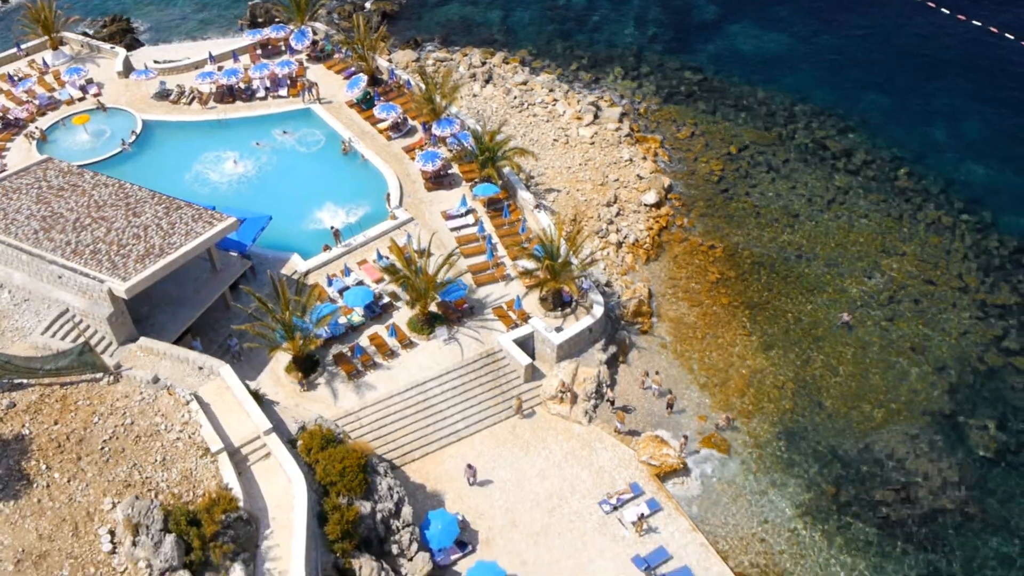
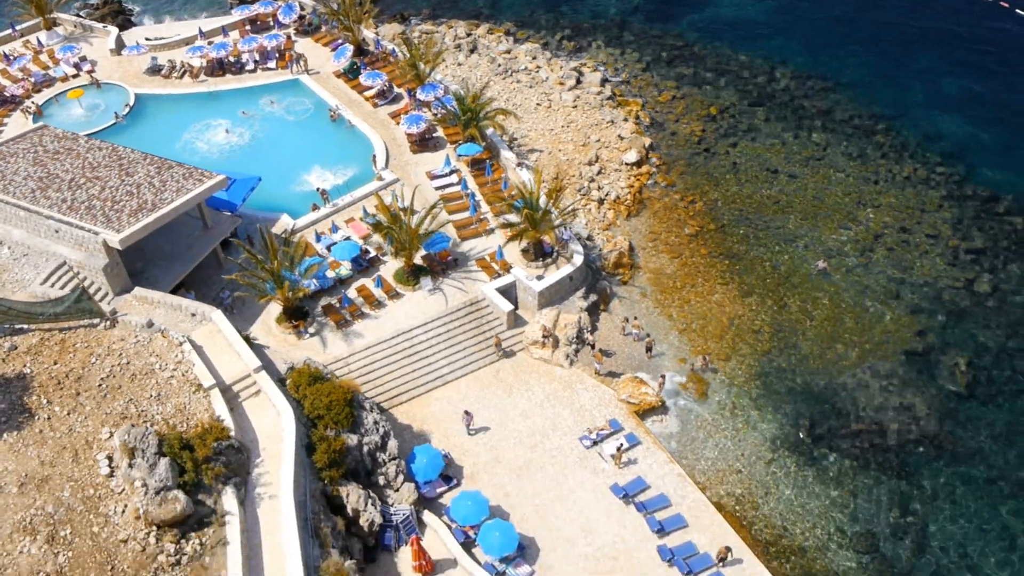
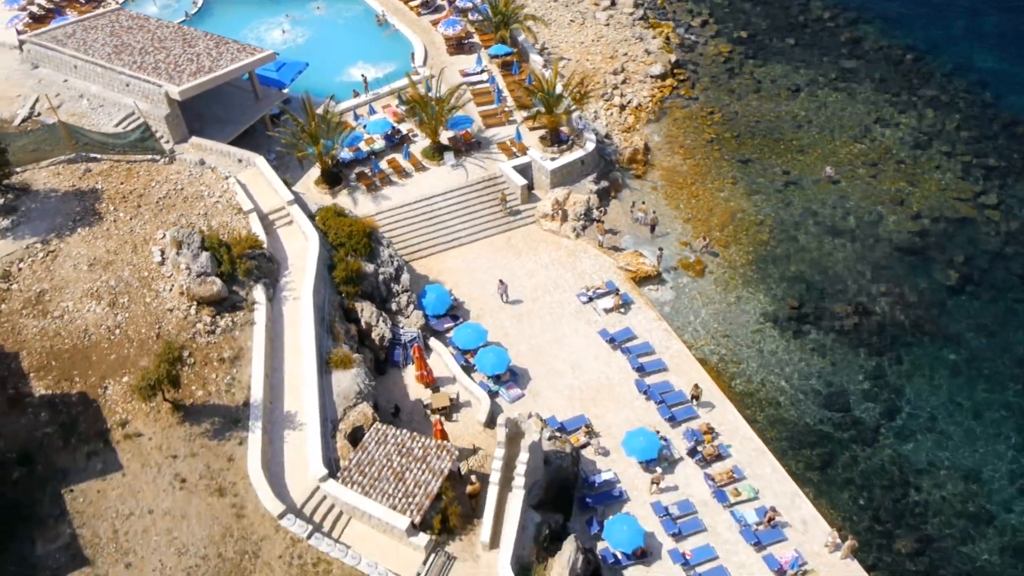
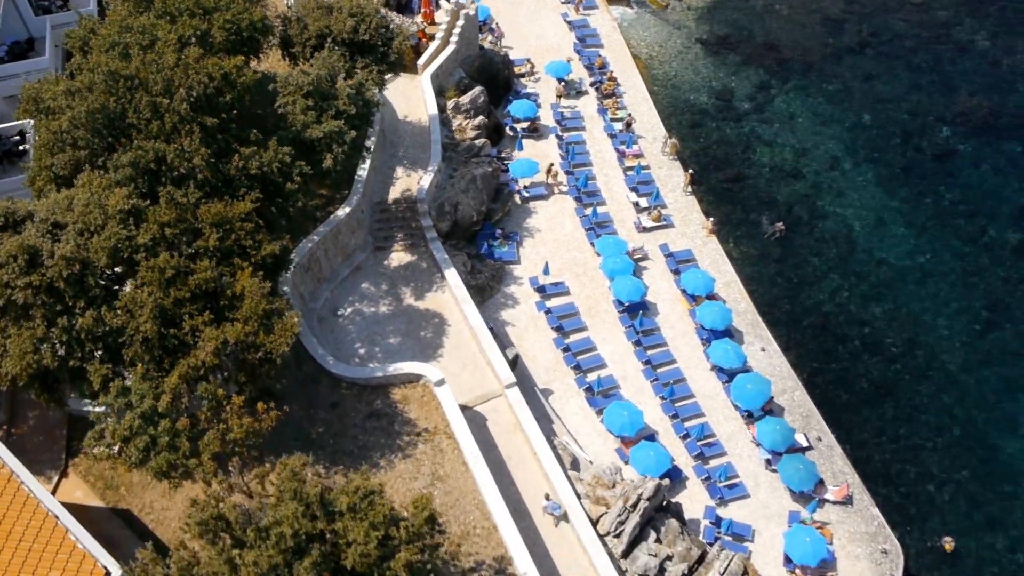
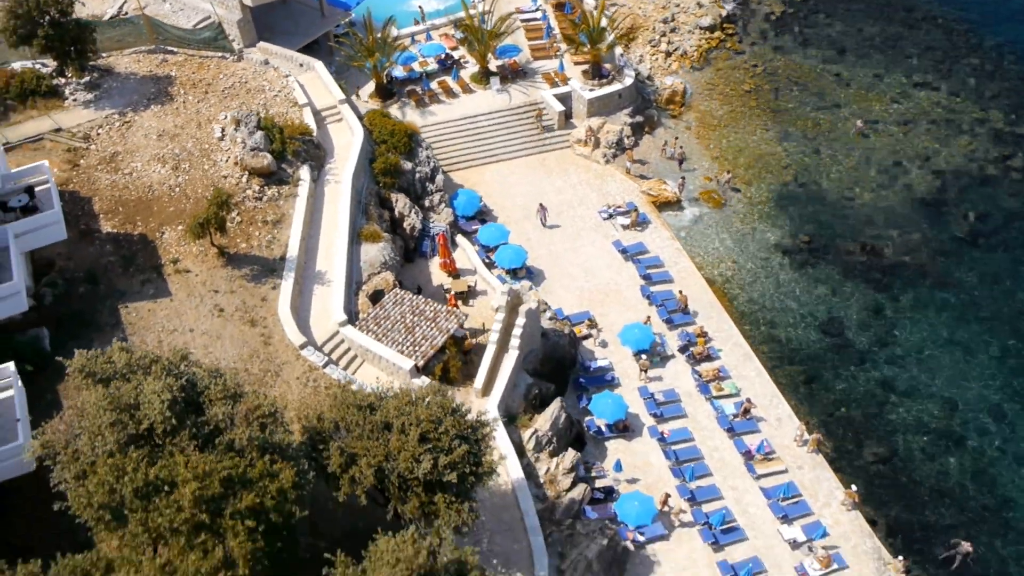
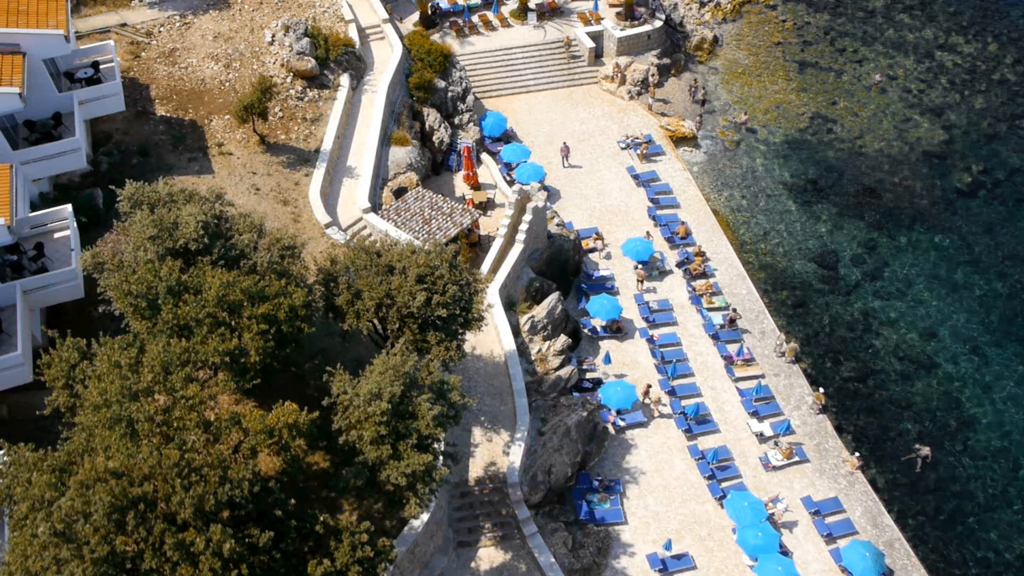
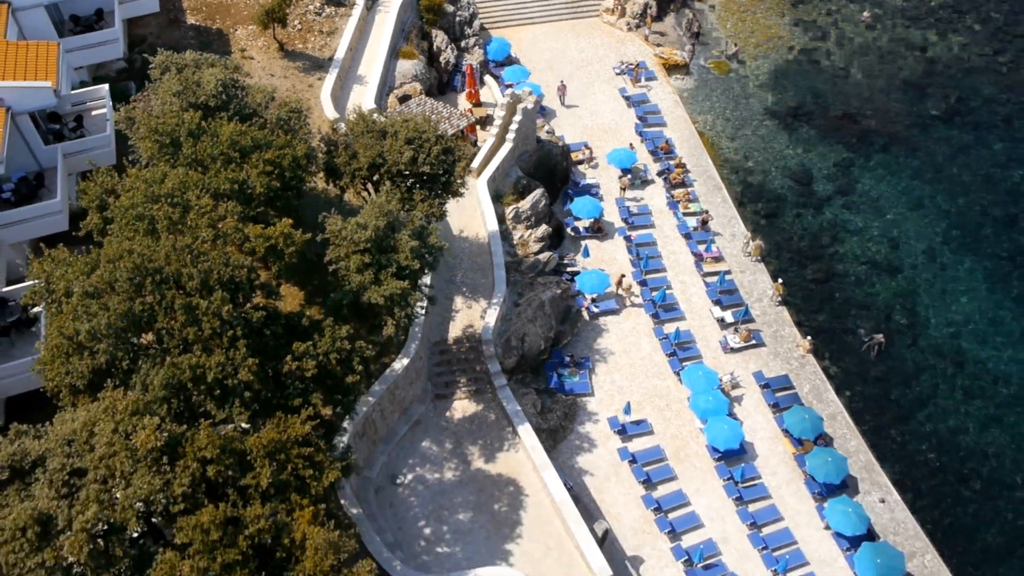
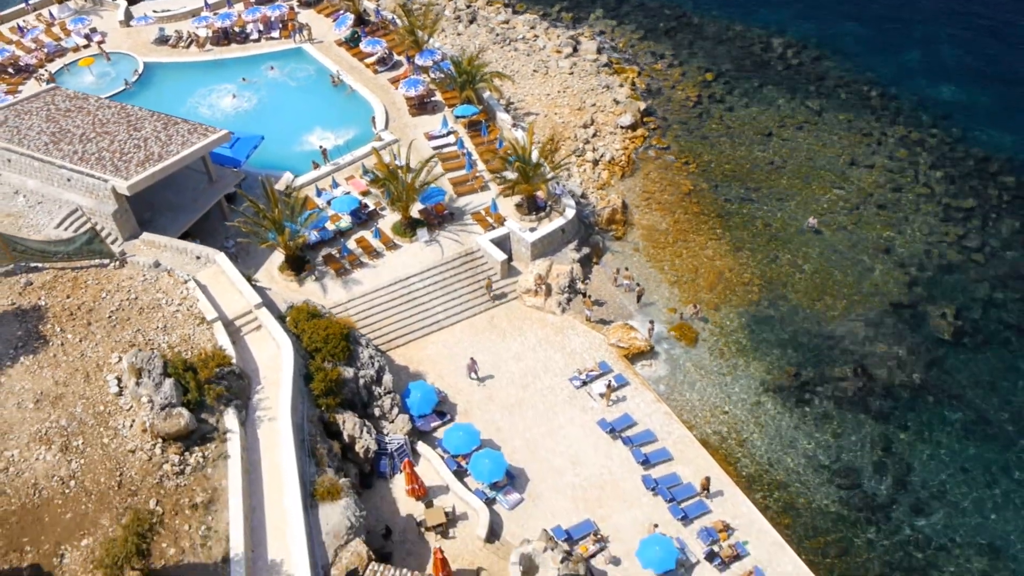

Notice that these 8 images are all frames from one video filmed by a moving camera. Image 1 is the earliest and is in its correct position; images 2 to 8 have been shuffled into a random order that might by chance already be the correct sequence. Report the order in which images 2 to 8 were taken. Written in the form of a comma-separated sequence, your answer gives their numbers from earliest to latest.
2, 8, 3, 5, 6, 7, 4
